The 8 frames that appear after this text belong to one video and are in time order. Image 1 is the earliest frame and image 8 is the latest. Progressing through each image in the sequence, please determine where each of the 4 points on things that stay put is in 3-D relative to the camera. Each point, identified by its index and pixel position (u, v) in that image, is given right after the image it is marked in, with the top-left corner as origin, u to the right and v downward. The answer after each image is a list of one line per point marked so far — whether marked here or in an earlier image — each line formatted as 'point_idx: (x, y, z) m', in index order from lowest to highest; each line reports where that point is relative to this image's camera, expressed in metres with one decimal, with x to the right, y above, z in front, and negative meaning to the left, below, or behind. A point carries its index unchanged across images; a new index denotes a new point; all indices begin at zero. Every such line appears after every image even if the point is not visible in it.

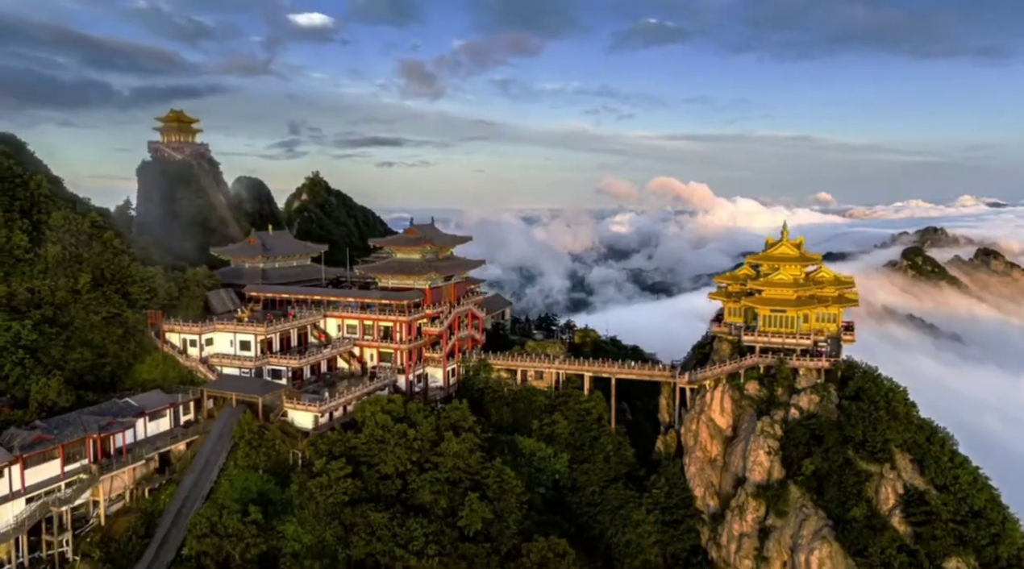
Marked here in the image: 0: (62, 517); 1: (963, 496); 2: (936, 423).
0: (-13.0, -6.6, +18.8) m
1: (+12.5, -5.9, +18.0) m
2: (+12.7, -4.3, +19.5) m
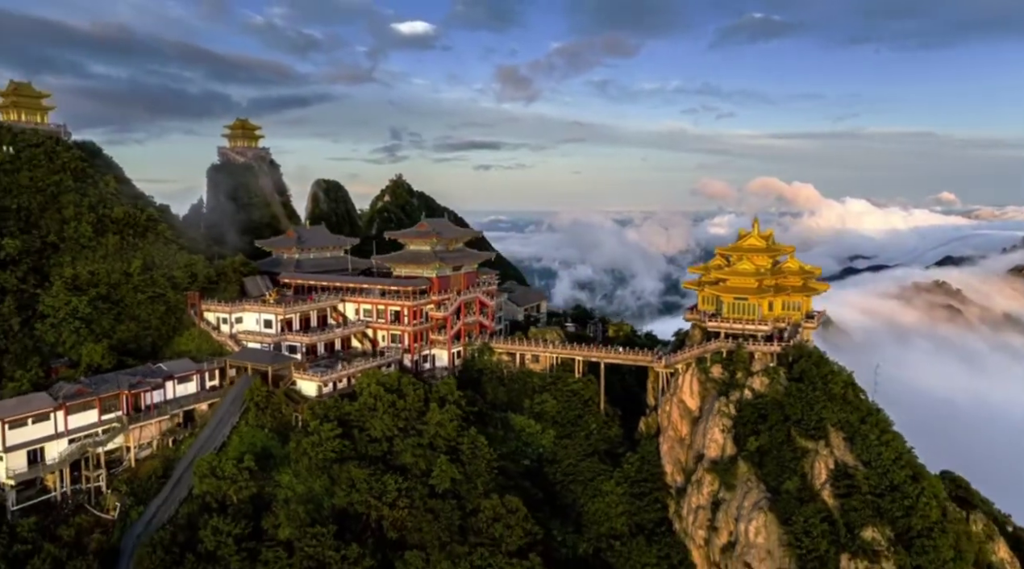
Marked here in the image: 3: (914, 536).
0: (-14.4, -5.9, +22.6) m
1: (+10.8, -5.5, +18.8) m
2: (+11.2, -3.8, +20.3) m
3: (+11.0, -6.9, +17.9) m
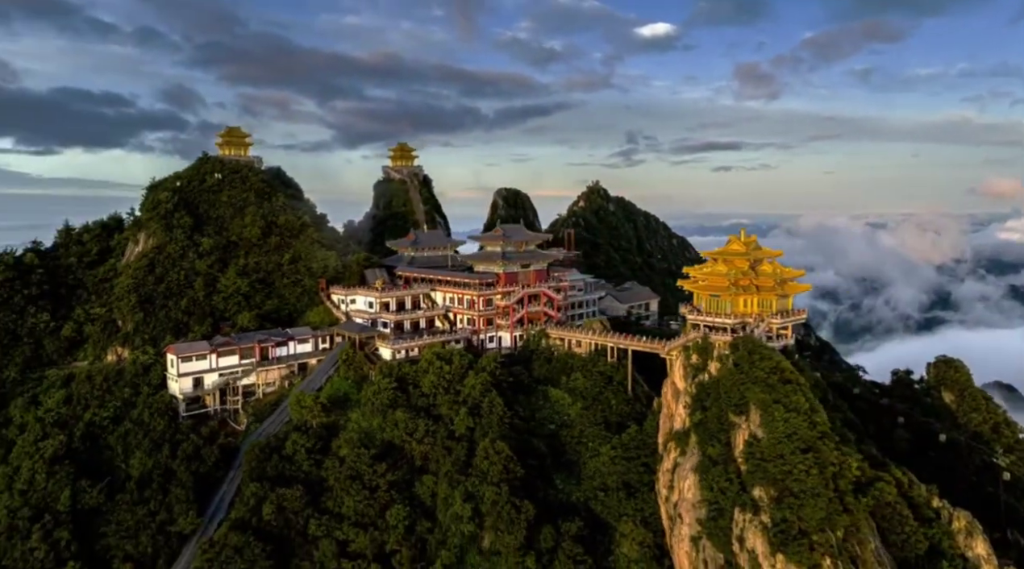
0: (-13.9, -5.1, +32.8) m
1: (+8.9, -5.3, +21.5) m
2: (+9.9, -3.7, +22.8) m
3: (+8.8, -6.7, +20.6) m
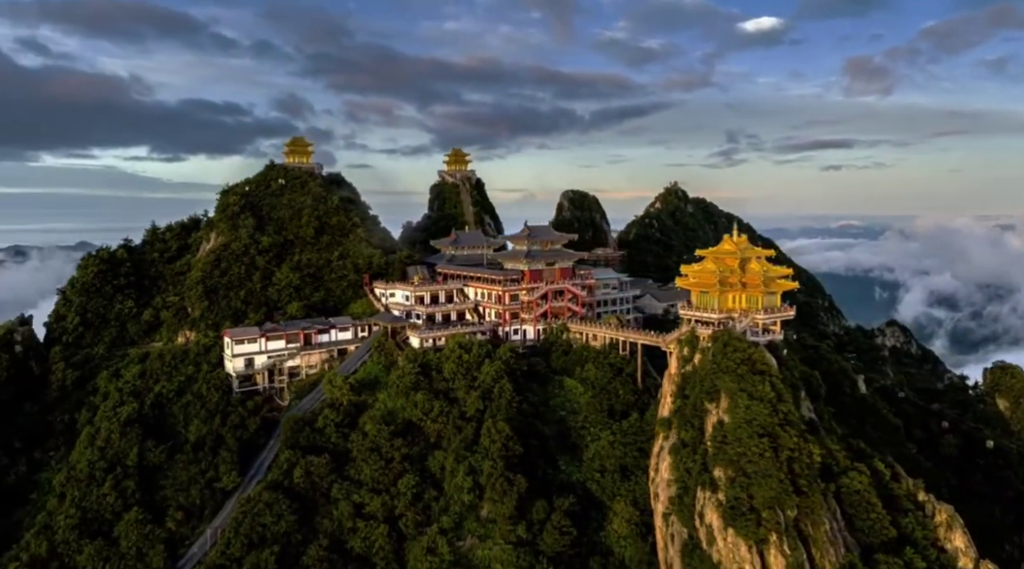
0: (-13.1, -4.7, +37.0) m
1: (+8.2, -5.1, +22.9) m
2: (+9.3, -3.5, +24.1) m
3: (+7.9, -6.5, +22.0) m
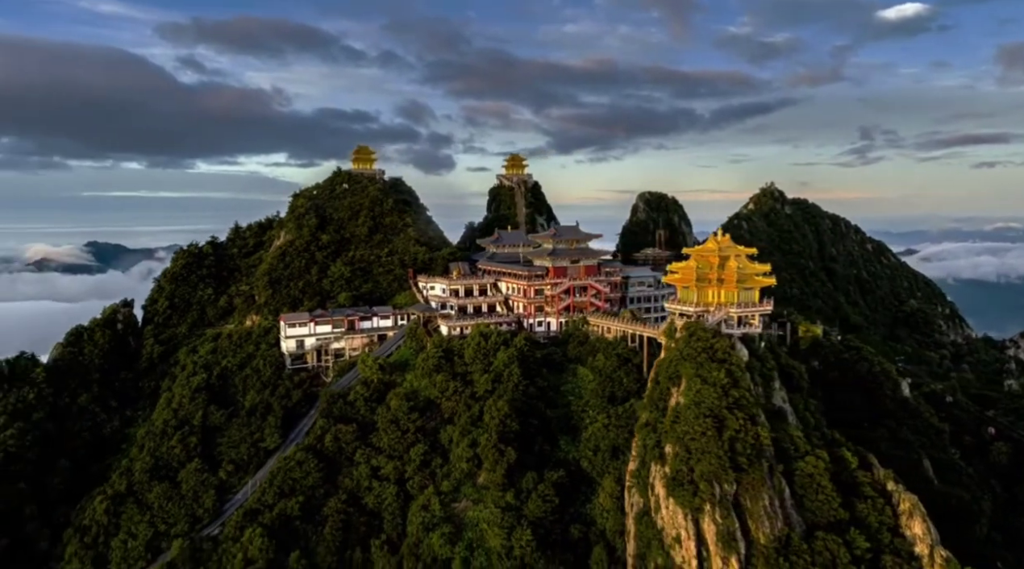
0: (-11.9, -4.2, +42.1) m
1: (+7.0, -4.8, +25.0) m
2: (+8.3, -3.2, +26.0) m
3: (+6.6, -6.2, +24.2) m
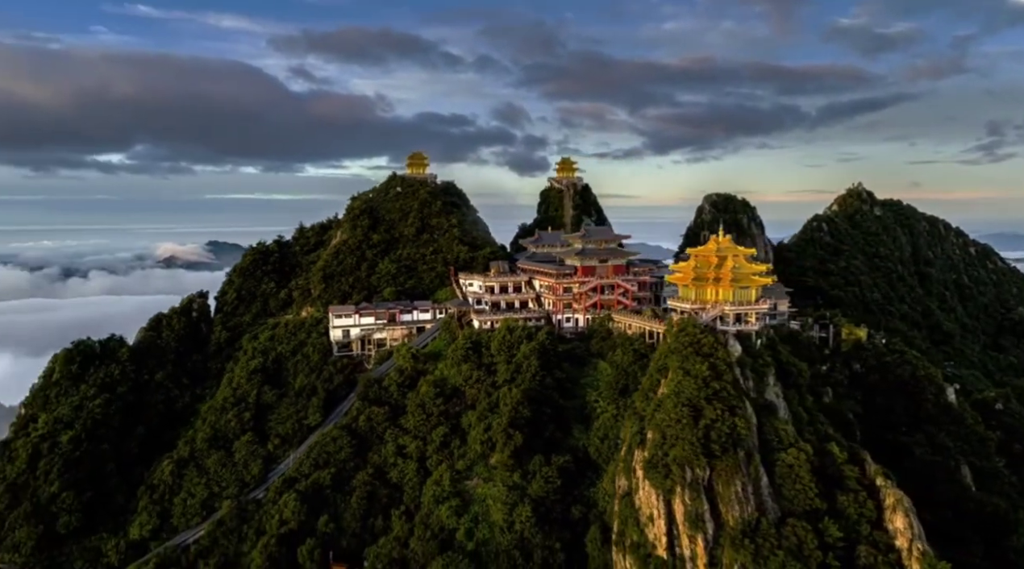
0: (-10.0, -3.8, +45.9) m
1: (+6.7, -4.7, +26.6) m
2: (+8.1, -3.1, +27.5) m
3: (+6.1, -6.1, +25.8) m
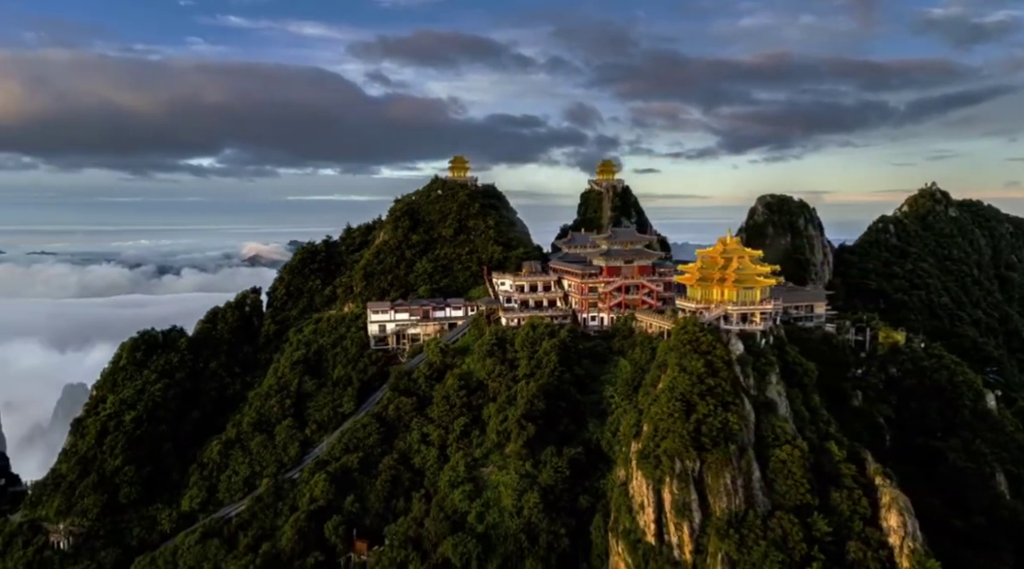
0: (-8.0, -3.7, +48.6) m
1: (+6.8, -4.7, +27.8) m
2: (+8.3, -3.1, +28.5) m
3: (+6.1, -6.1, +27.0) m
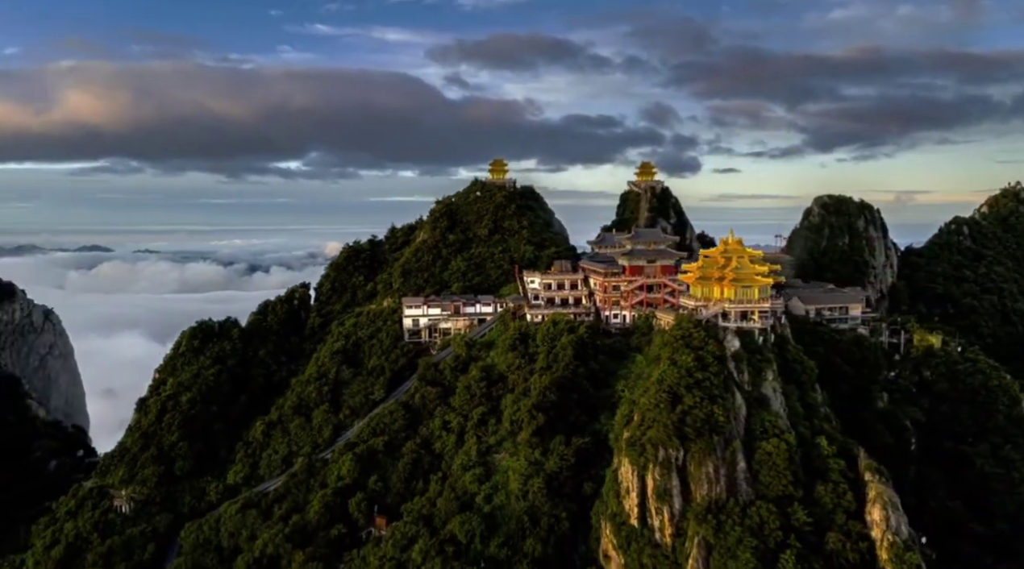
0: (-6.0, -3.4, +51.3) m
1: (+6.7, -4.5, +29.2) m
2: (+8.2, -3.0, +29.7) m
3: (+5.9, -6.0, +28.5) m
